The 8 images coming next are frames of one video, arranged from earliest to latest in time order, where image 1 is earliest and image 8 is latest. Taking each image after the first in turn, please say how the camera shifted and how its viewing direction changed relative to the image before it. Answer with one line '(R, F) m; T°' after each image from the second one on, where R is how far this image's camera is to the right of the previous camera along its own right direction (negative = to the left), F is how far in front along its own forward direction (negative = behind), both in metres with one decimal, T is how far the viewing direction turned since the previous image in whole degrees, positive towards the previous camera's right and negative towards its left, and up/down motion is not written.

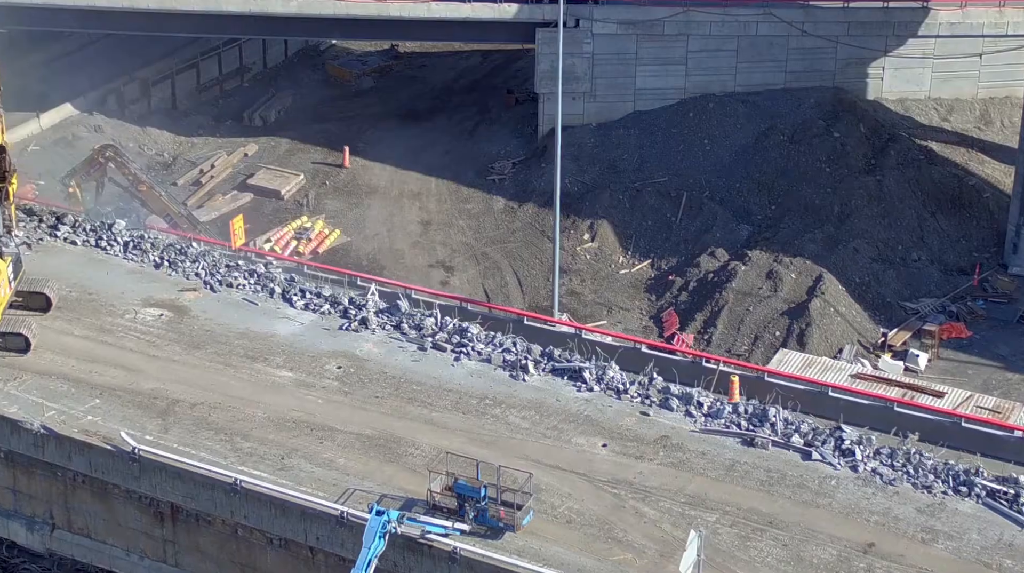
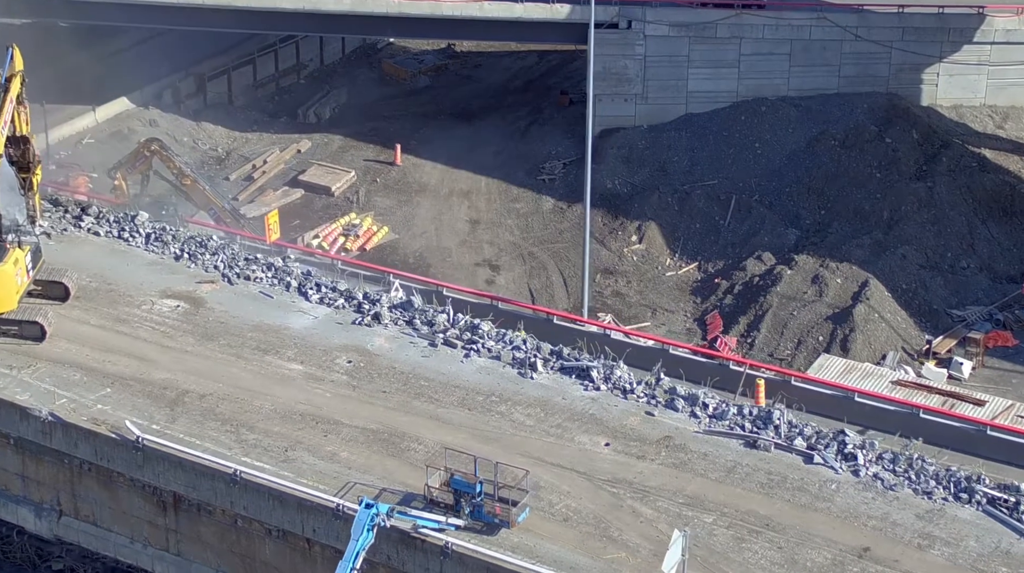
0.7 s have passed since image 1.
(+0.7, 0.0) m; -2°
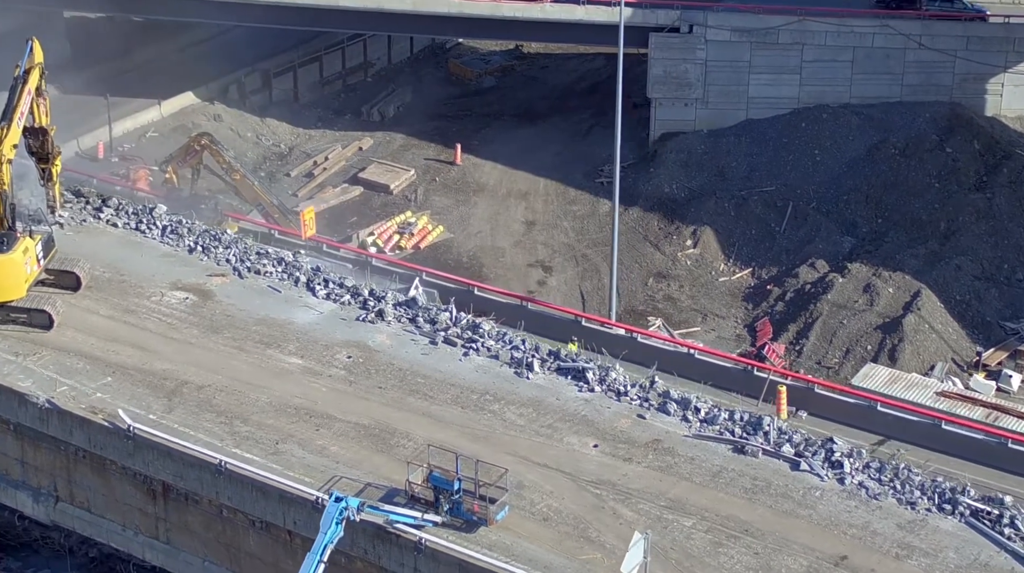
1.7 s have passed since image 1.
(+1.1, 0.0) m; -2°
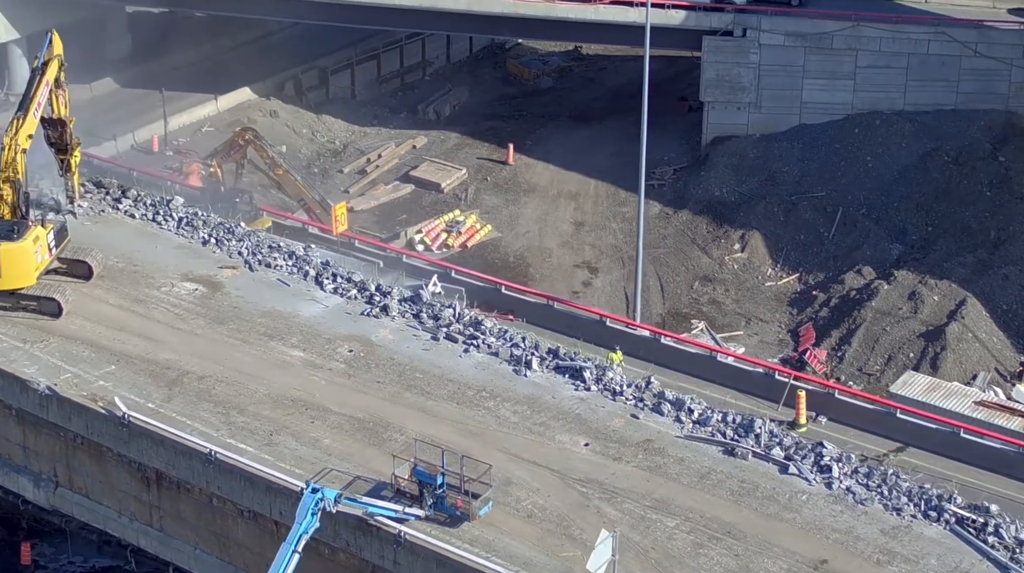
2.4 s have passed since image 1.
(+0.9, -0.1) m; -2°
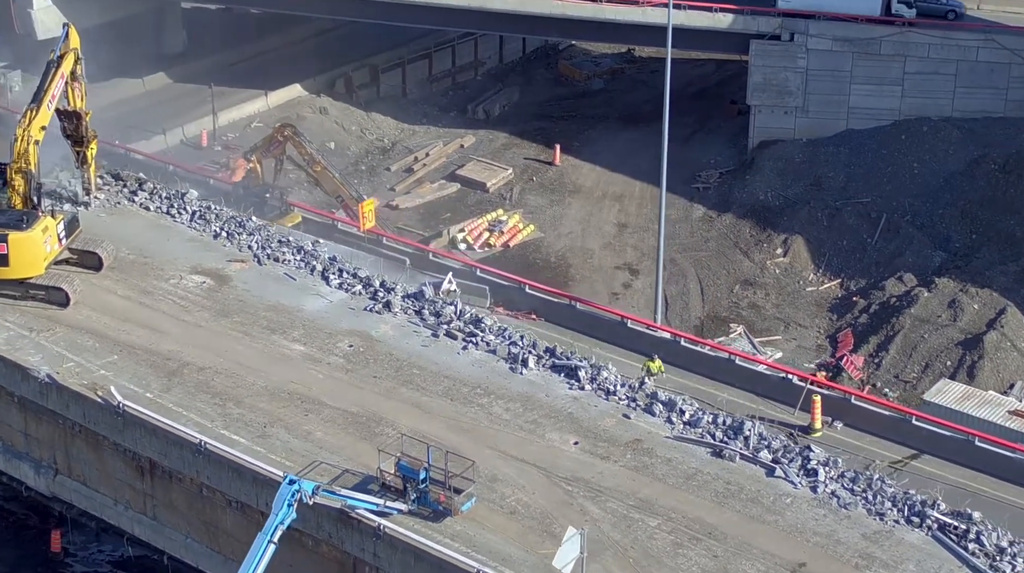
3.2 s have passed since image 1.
(+0.8, -0.1) m; -2°
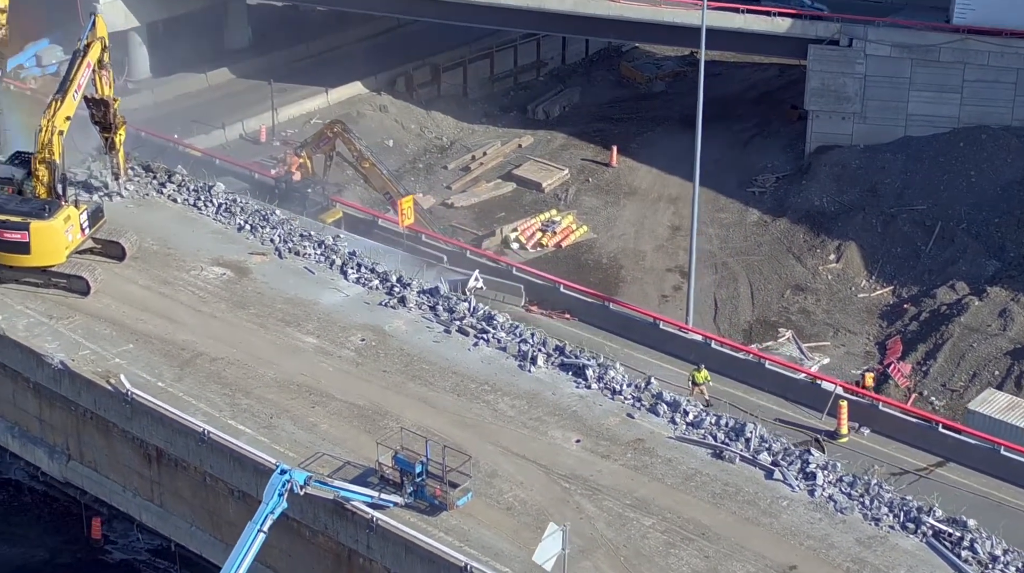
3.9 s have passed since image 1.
(+0.8, -0.1) m; -2°
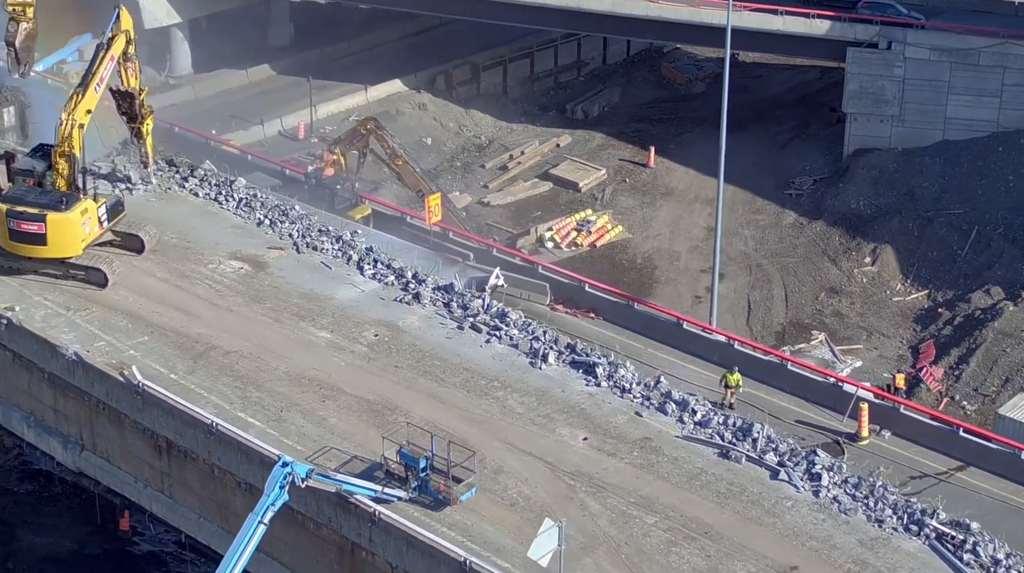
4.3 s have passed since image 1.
(+0.4, -0.1) m; -1°
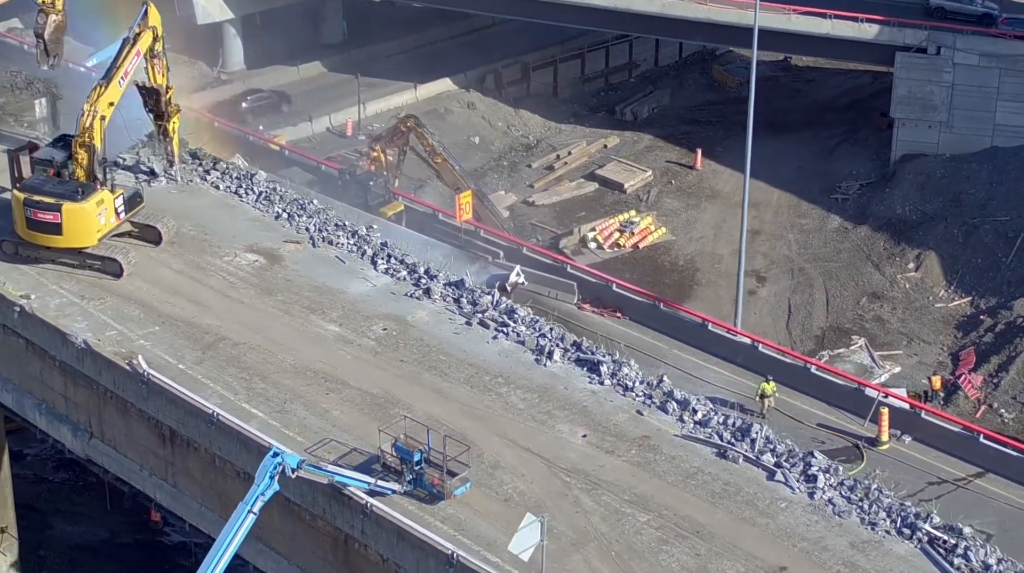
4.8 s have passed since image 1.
(+0.7, -0.1) m; -2°
